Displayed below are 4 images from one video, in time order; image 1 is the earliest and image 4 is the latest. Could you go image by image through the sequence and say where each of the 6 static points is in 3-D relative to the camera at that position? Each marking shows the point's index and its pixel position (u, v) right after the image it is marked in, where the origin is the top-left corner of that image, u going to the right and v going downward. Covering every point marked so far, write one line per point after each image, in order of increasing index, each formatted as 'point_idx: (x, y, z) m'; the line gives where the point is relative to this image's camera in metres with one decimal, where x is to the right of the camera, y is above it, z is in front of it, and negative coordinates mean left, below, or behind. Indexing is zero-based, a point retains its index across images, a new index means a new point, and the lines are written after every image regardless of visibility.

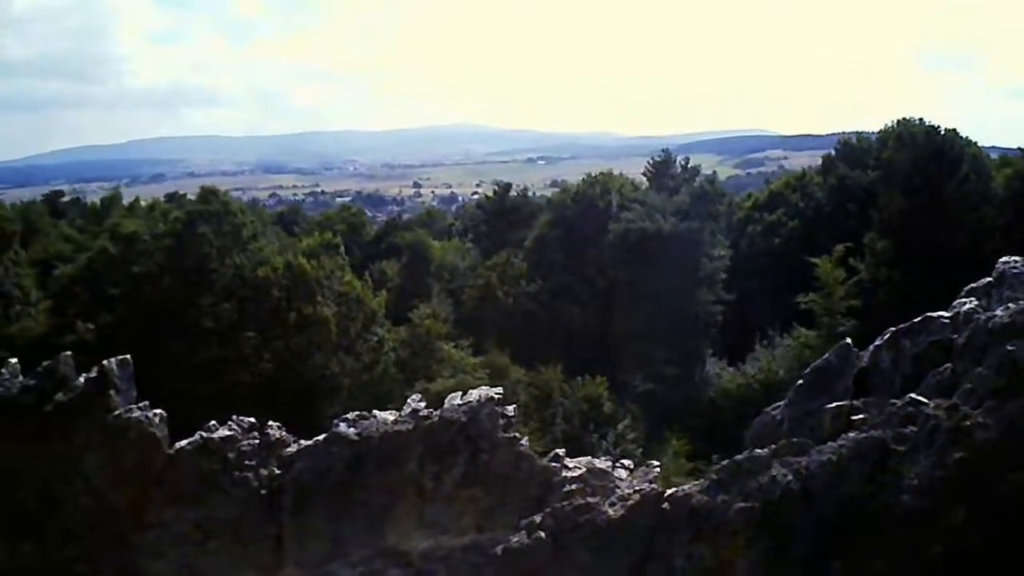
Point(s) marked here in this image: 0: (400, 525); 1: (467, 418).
0: (-2.3, -4.9, +18.4) m
1: (-0.9, -2.7, +18.2) m
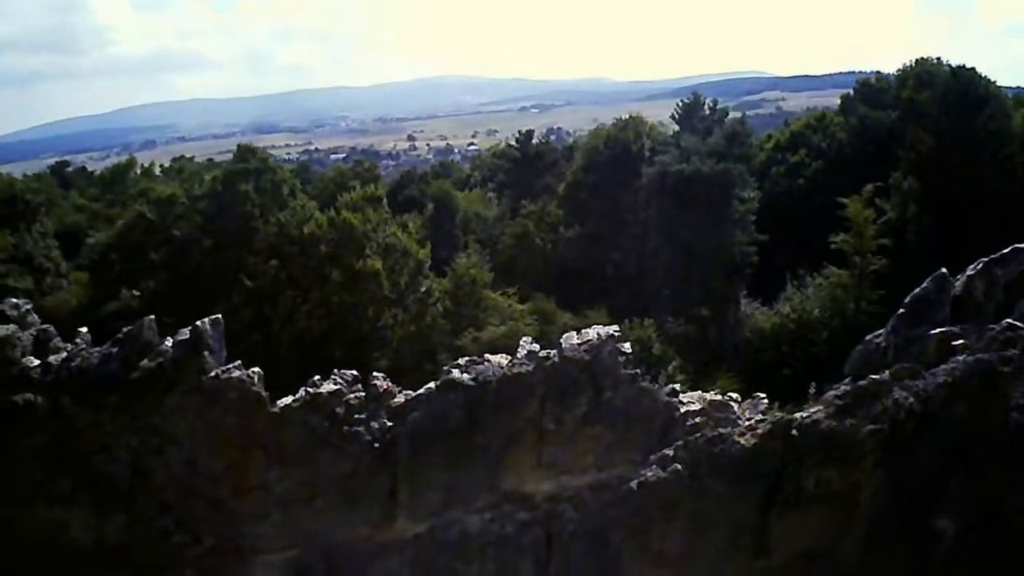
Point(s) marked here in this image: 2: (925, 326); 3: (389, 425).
0: (+0.2, -3.7, +18.3) m
1: (+1.6, -1.4, +18.1) m
2: (+8.9, -0.8, +19.1) m
3: (-2.6, -2.9, +18.8) m
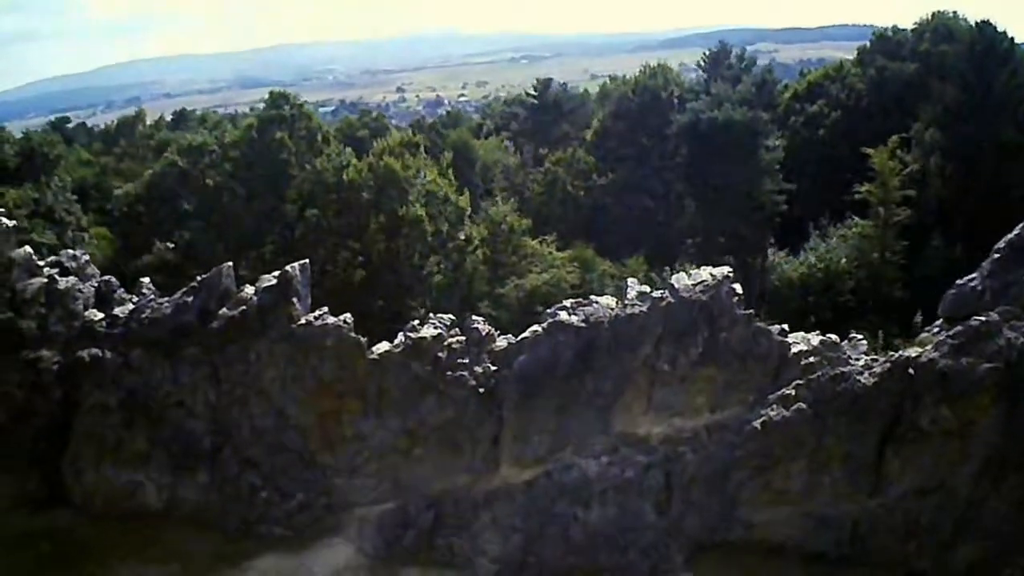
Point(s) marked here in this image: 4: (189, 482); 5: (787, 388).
0: (+2.4, -2.5, +17.9) m
1: (+3.8, -0.2, +17.7) m
2: (+11.1, +0.6, +19.2) m
3: (-0.4, -1.7, +18.1) m
4: (-6.9, -4.1, +19.0) m
5: (+5.4, -2.0, +17.5) m
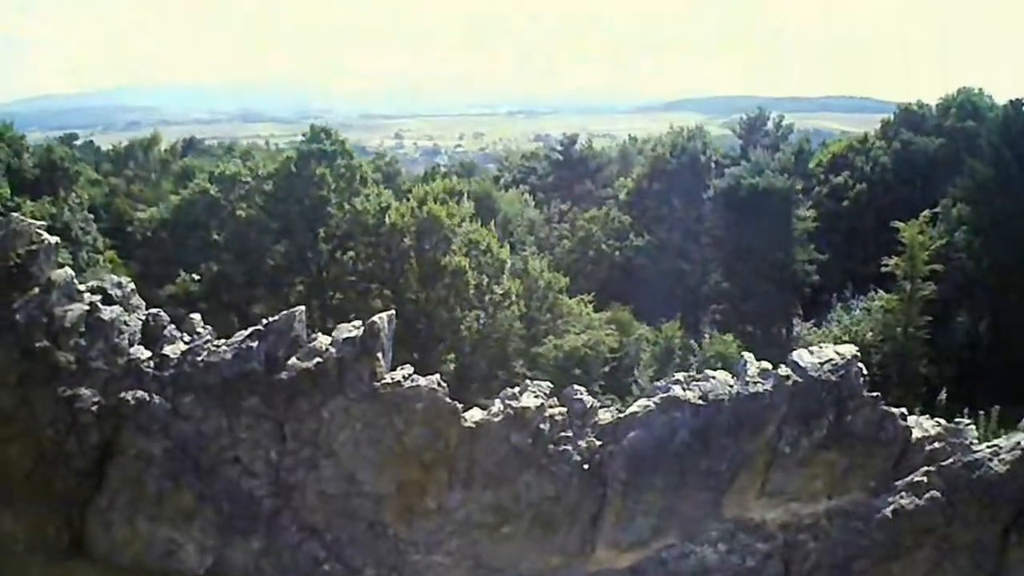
0: (+4.4, -3.8, +16.5) m
1: (+5.9, -1.6, +16.5) m
2: (+13.0, -1.3, +18.7) m
3: (+1.6, -2.9, +16.5) m
4: (-5.1, -5.0, +16.7) m
5: (+7.4, -3.4, +16.3) m
